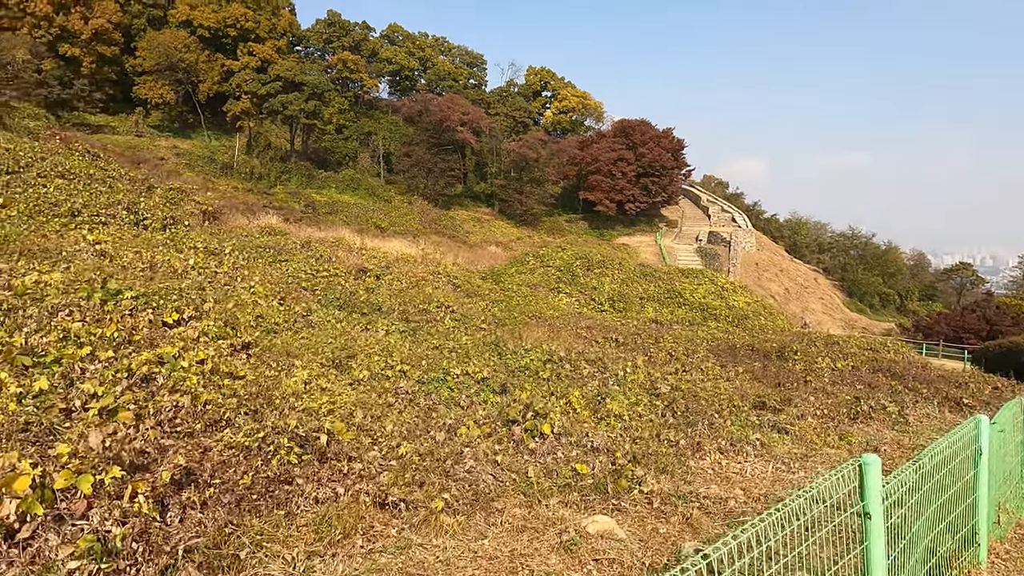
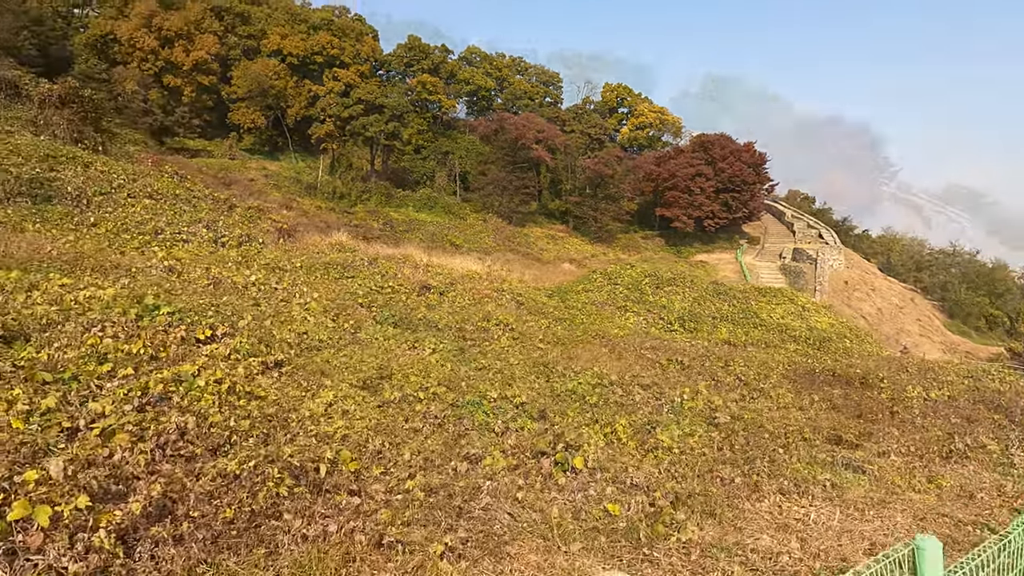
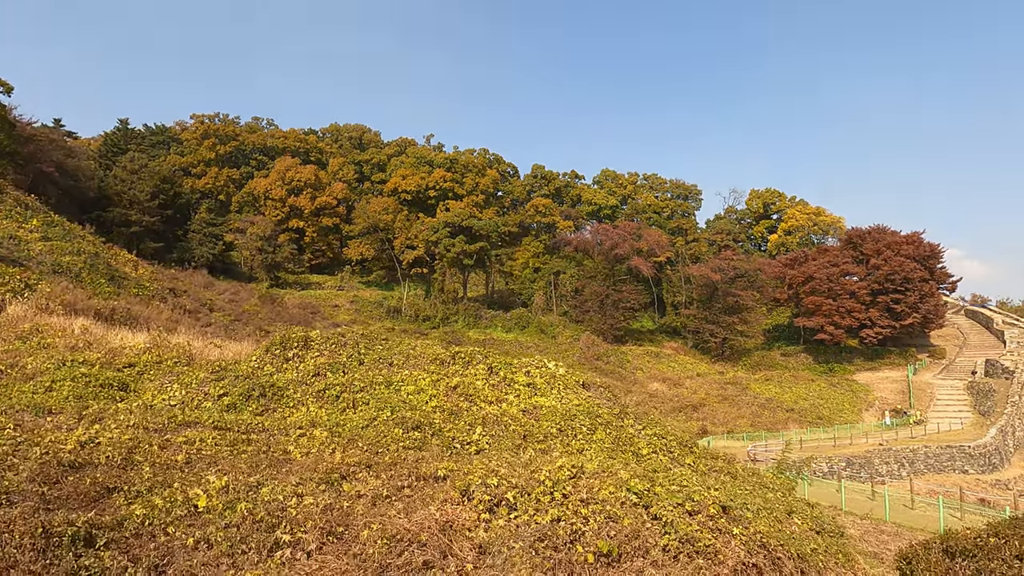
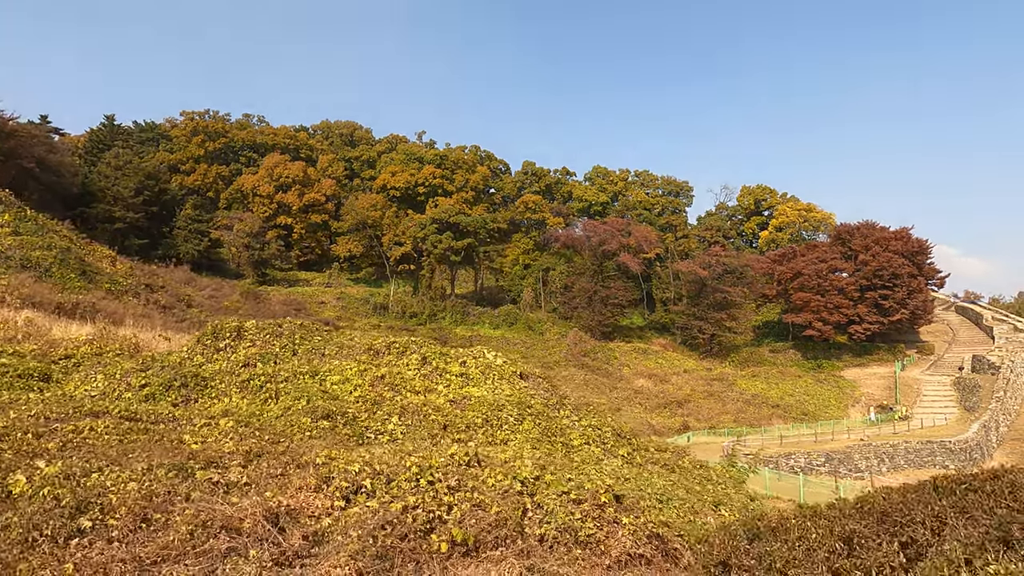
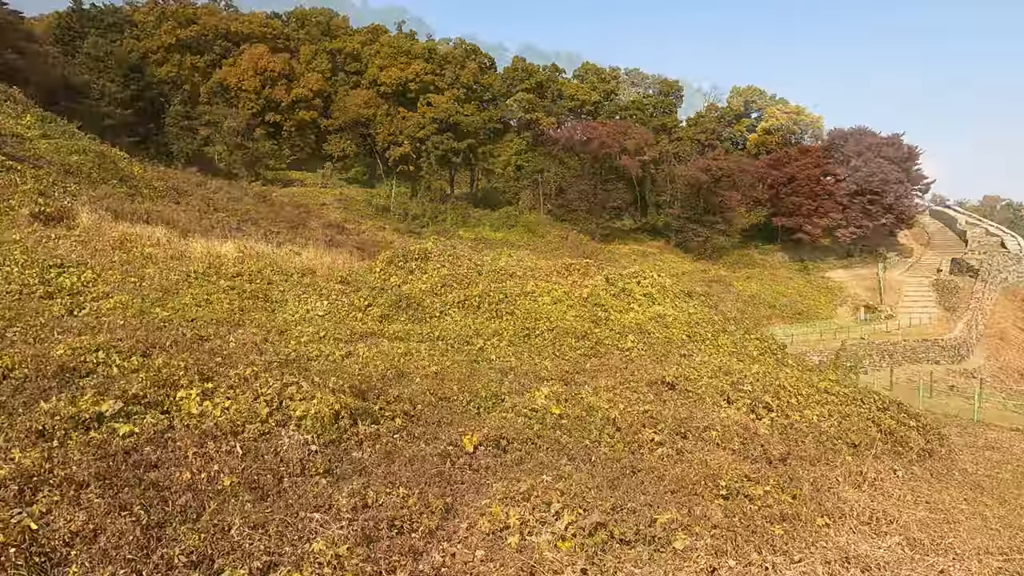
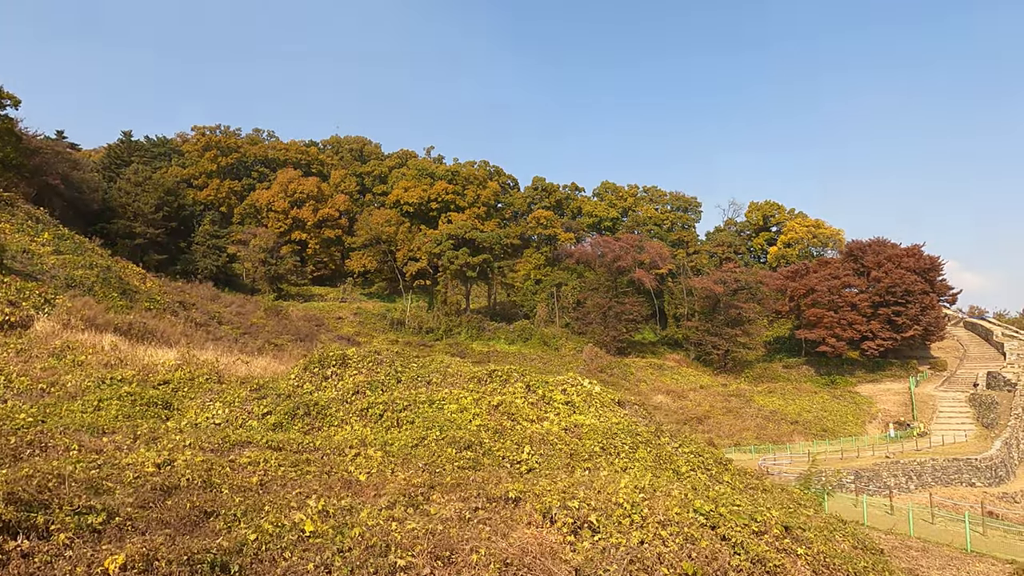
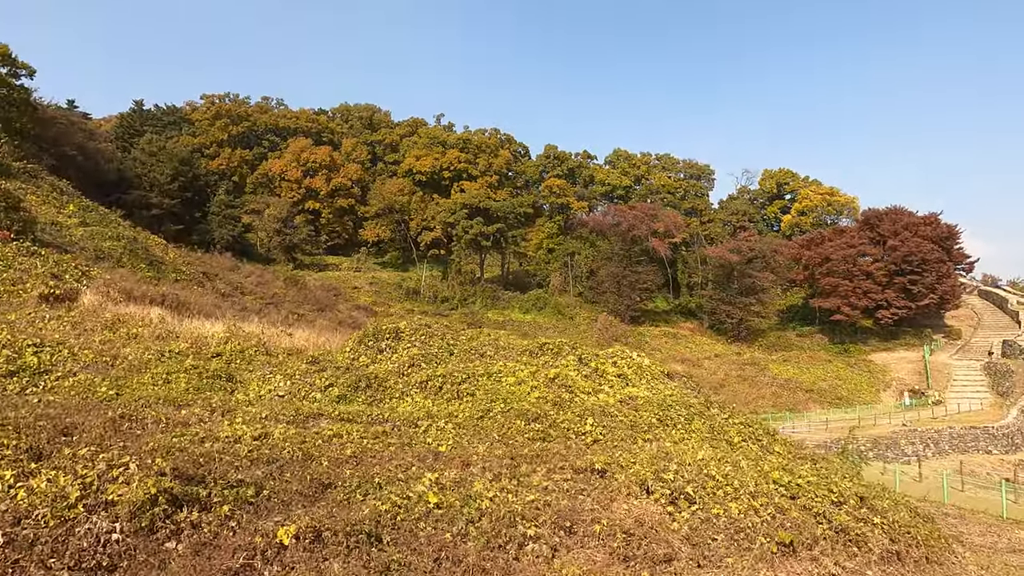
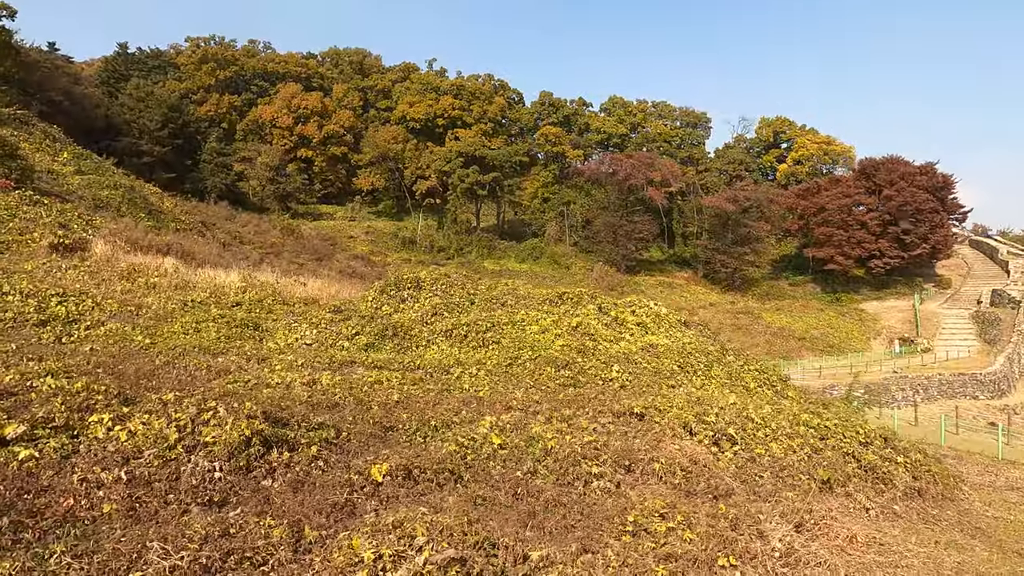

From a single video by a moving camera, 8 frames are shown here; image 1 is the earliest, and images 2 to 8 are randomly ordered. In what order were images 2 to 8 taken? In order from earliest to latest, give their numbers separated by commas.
2, 5, 8, 7, 6, 3, 4
